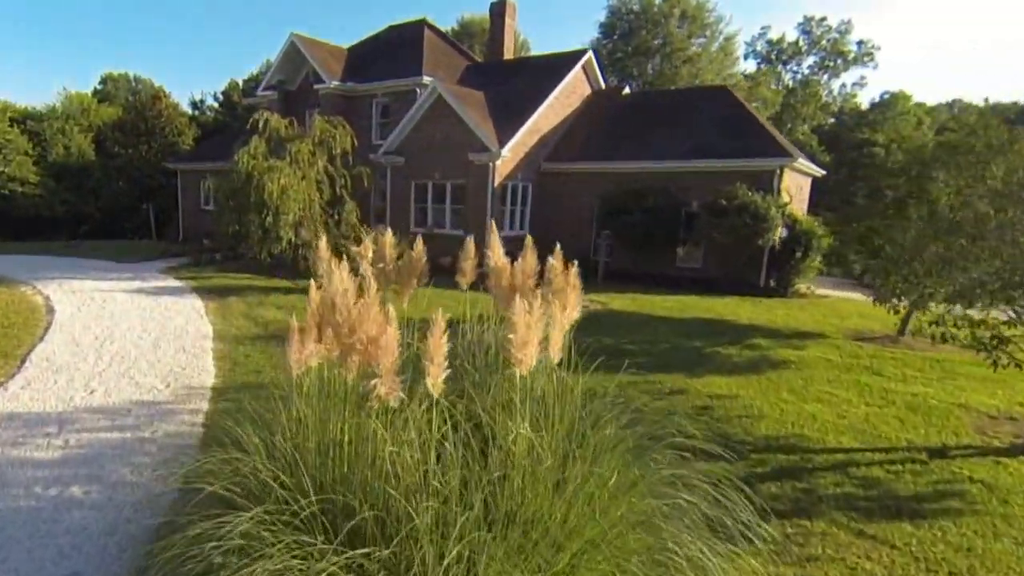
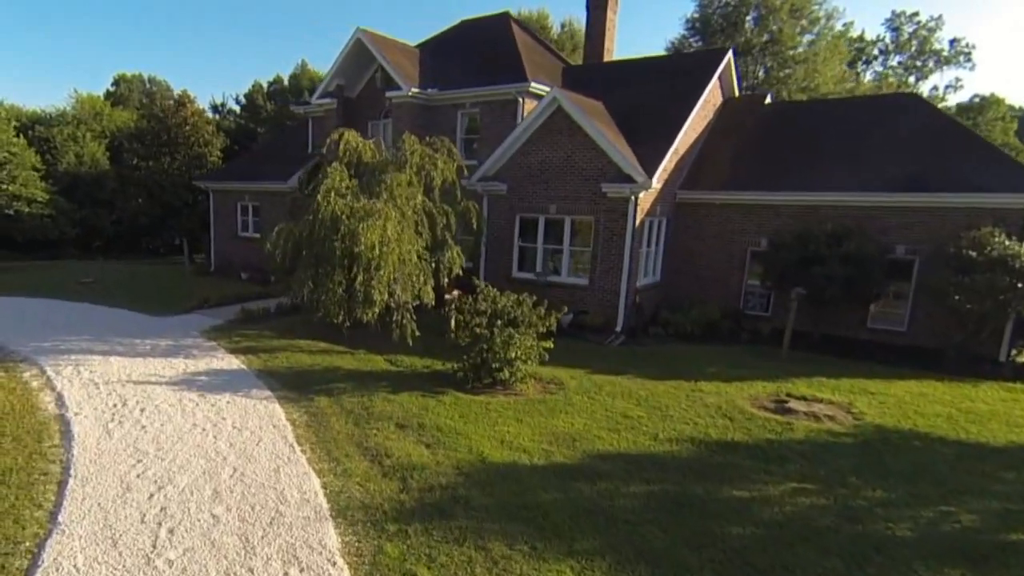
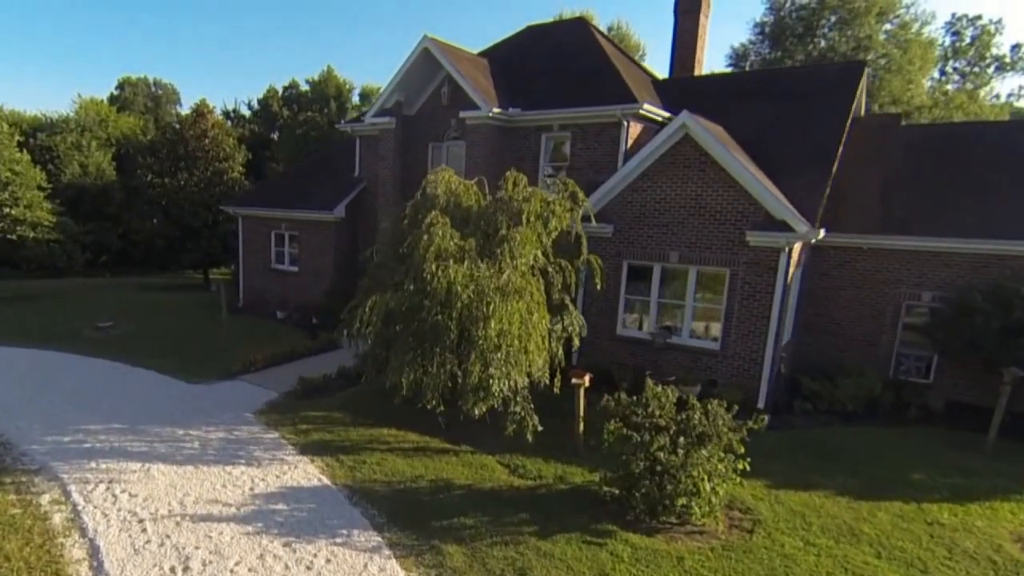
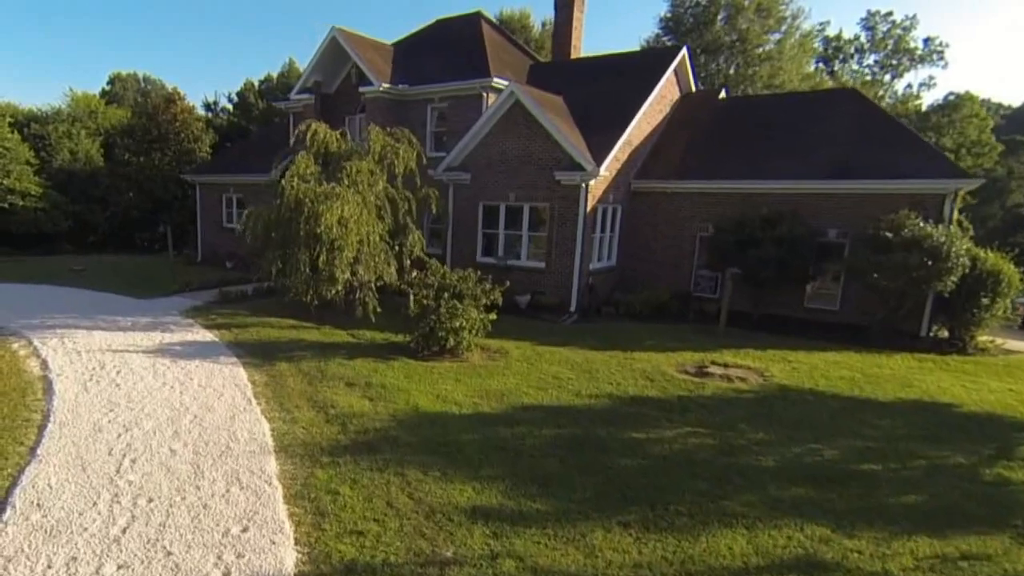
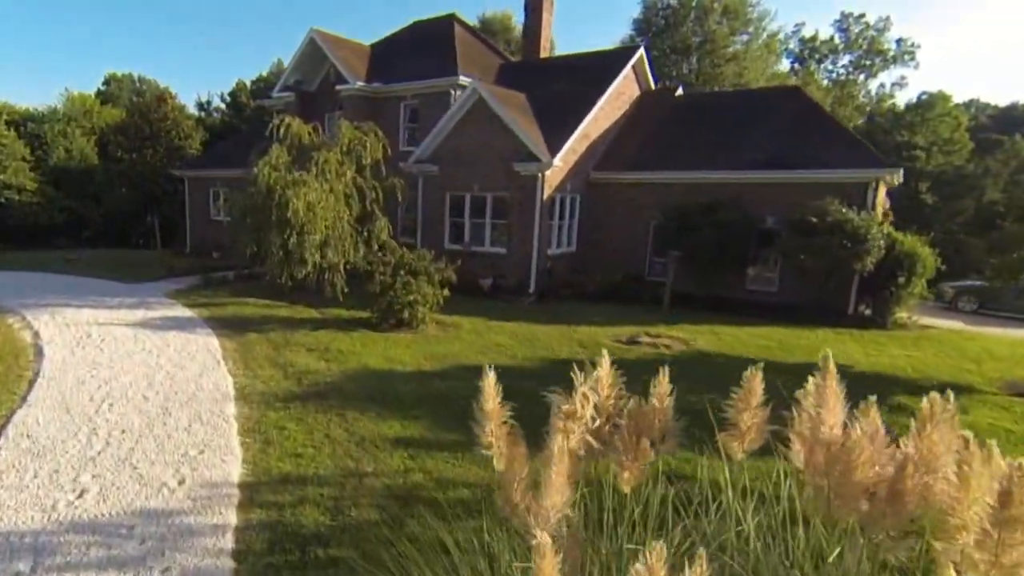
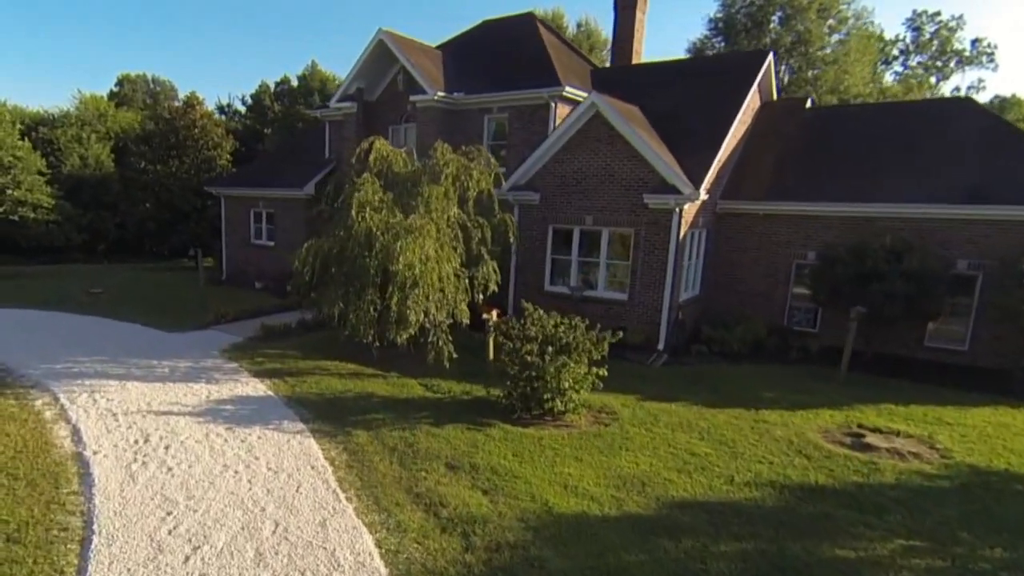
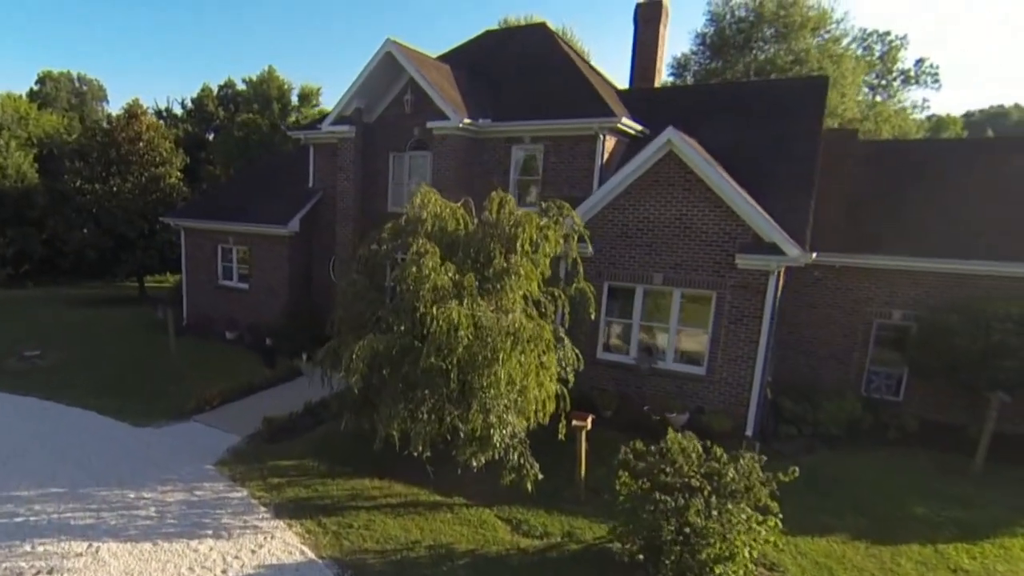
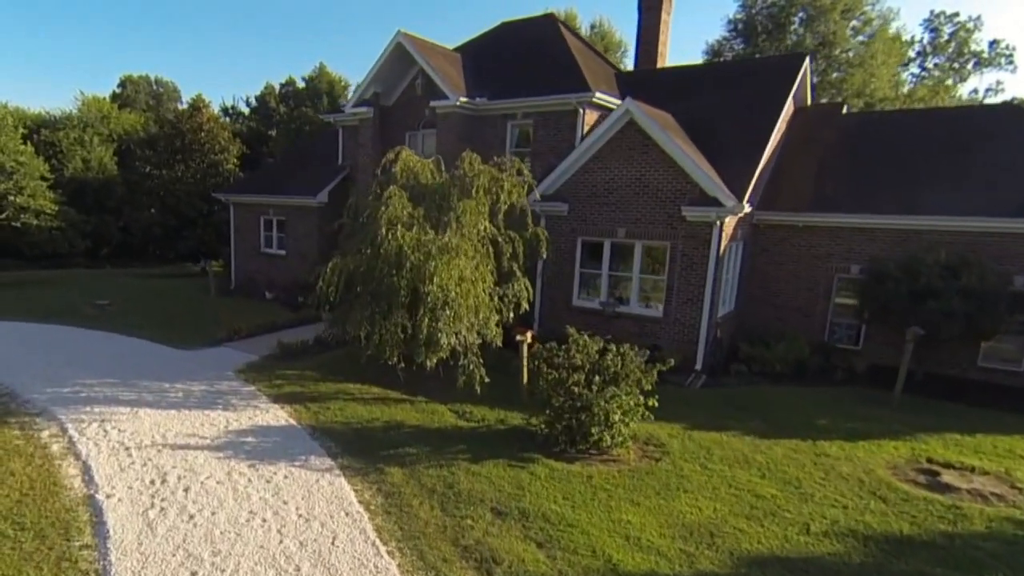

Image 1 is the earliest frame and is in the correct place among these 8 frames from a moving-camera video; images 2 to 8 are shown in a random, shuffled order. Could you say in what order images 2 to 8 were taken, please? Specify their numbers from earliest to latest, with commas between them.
5, 4, 2, 6, 8, 3, 7
